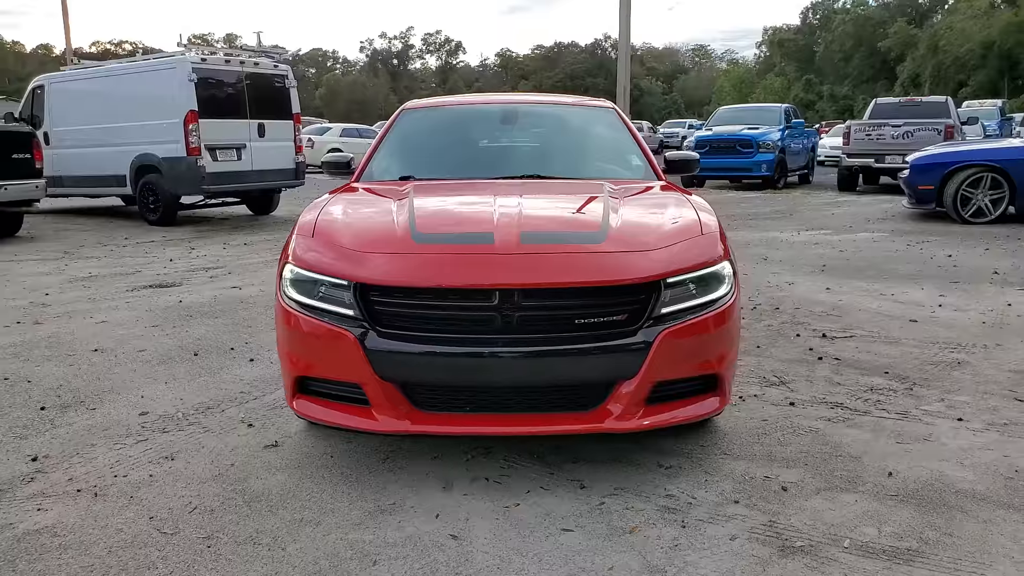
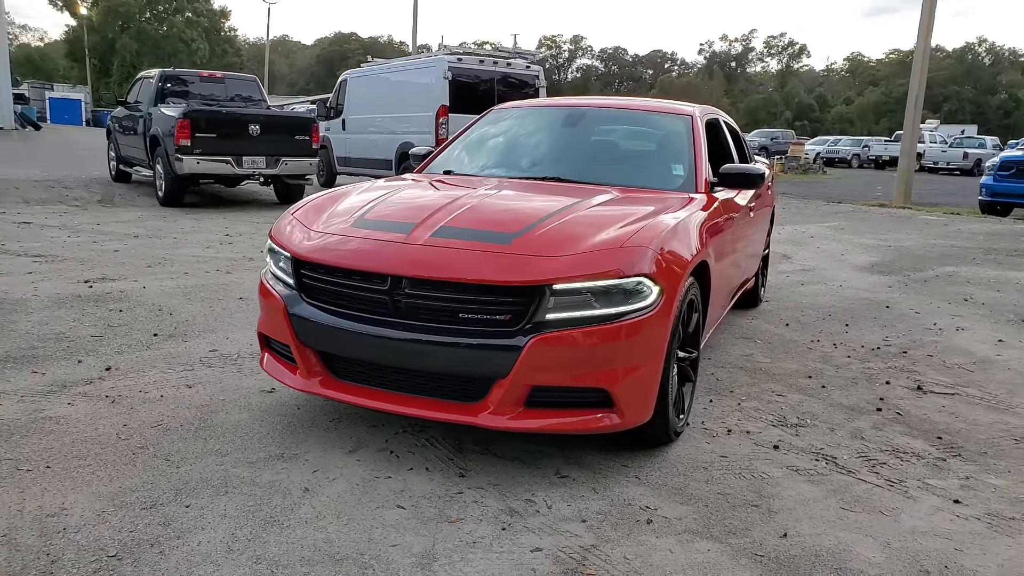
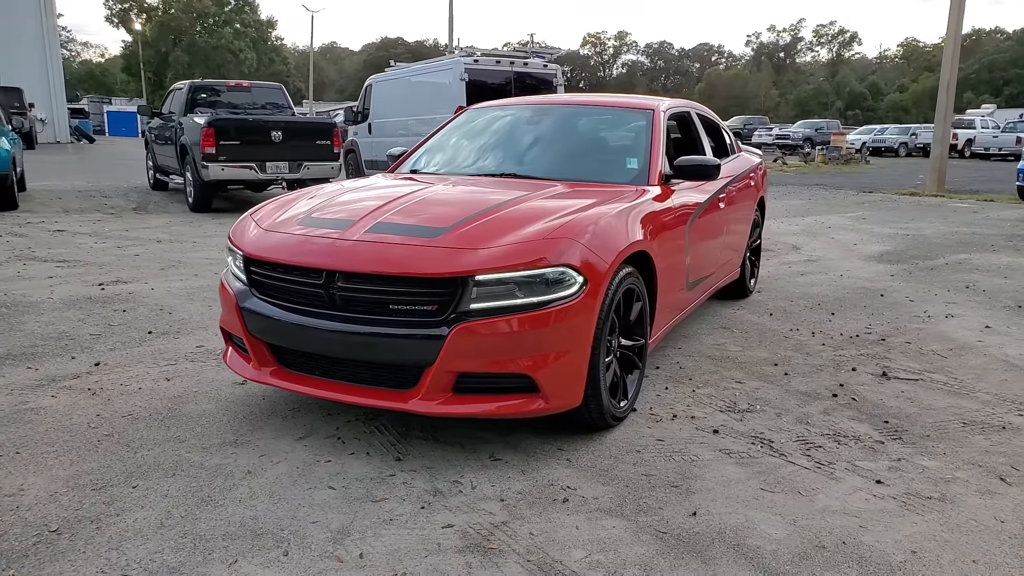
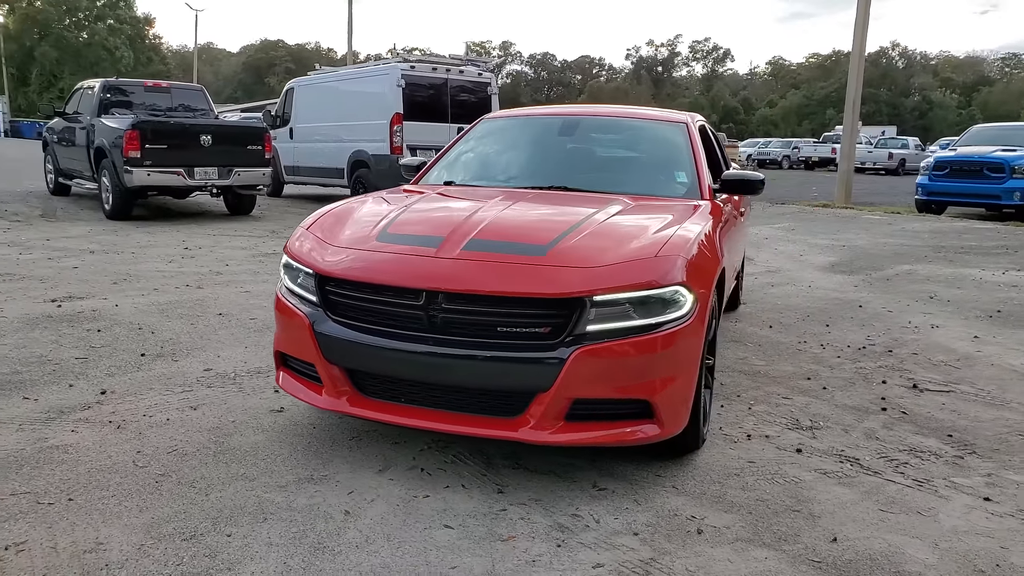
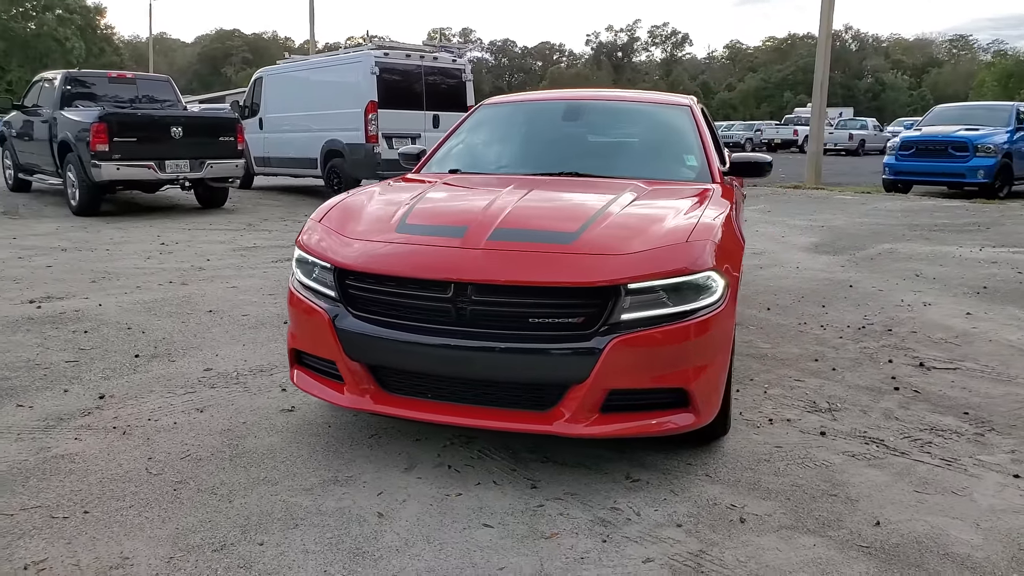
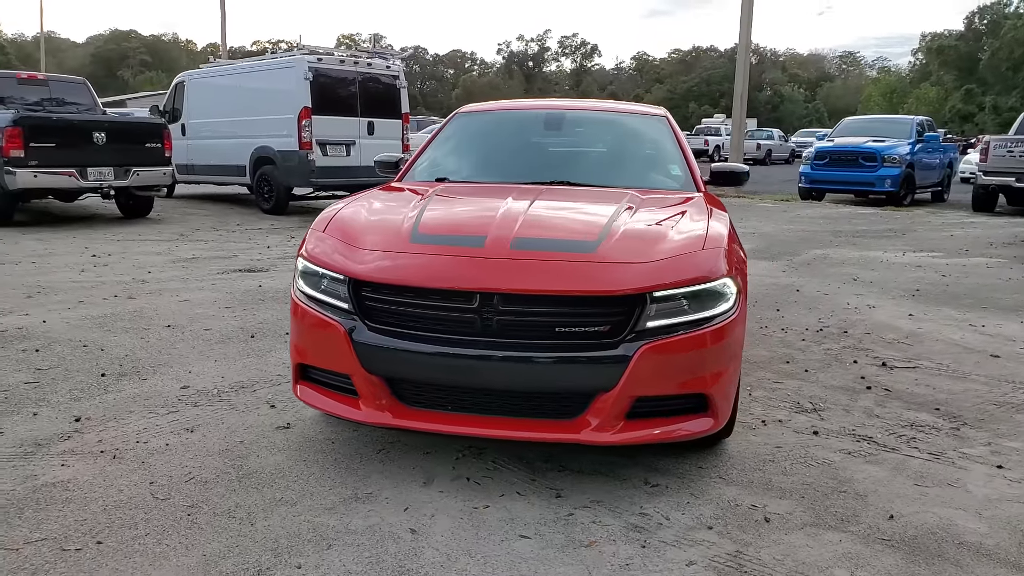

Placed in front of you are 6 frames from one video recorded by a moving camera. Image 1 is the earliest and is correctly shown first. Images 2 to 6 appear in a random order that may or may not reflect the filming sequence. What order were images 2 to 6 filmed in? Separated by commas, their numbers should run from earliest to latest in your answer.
6, 5, 4, 2, 3
